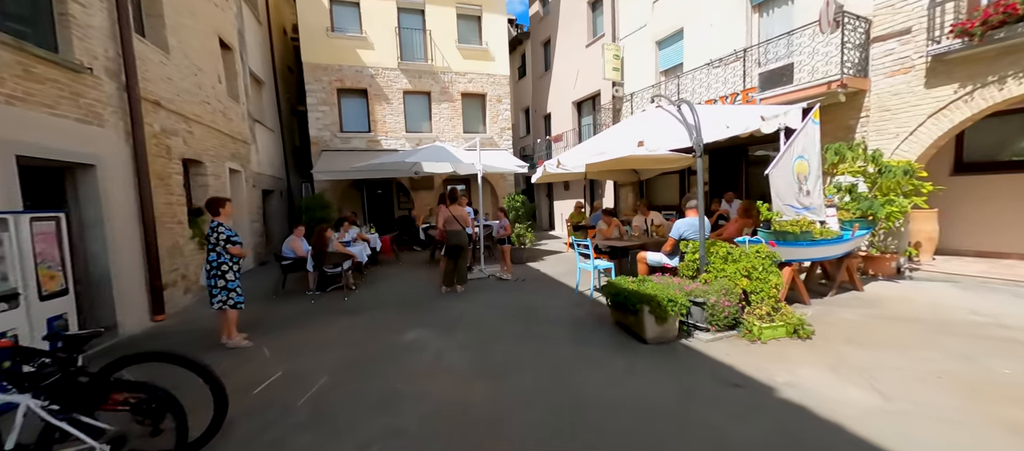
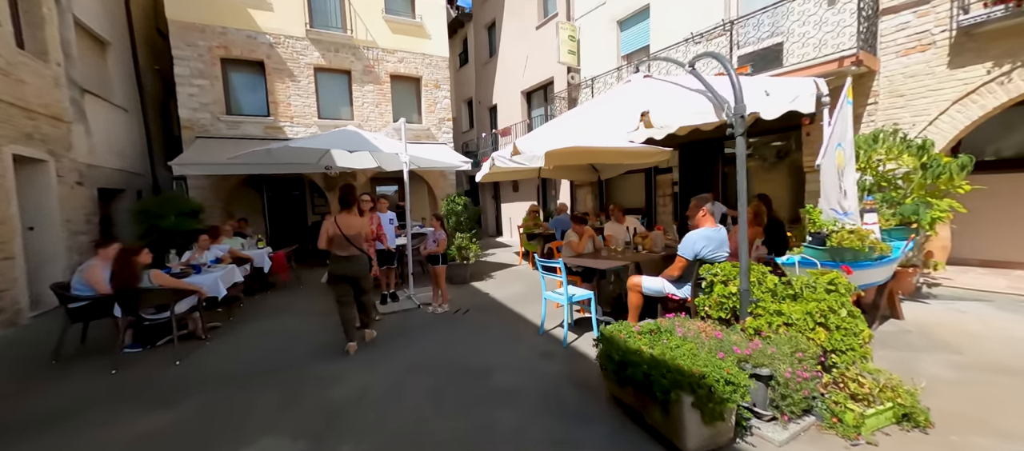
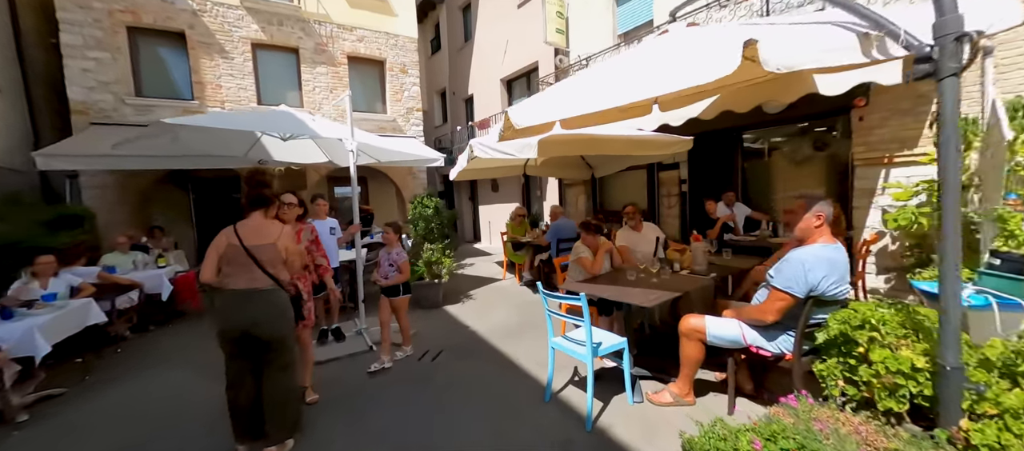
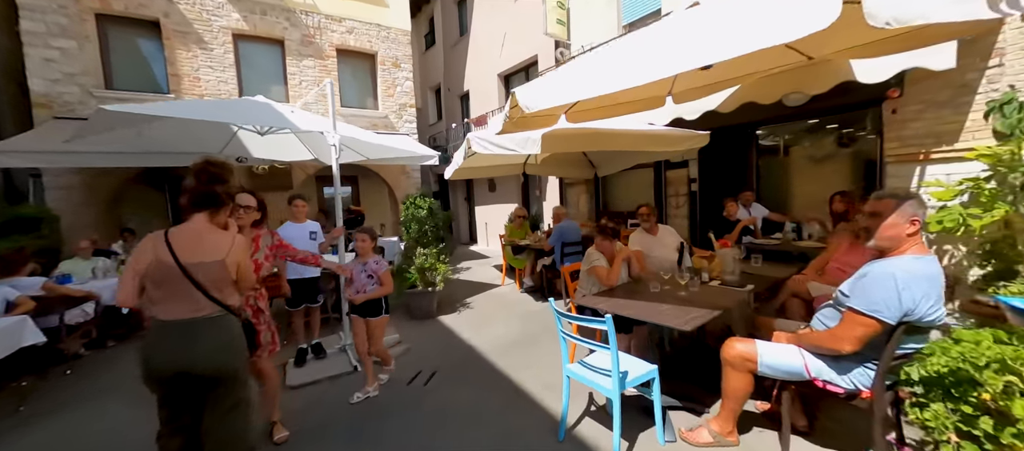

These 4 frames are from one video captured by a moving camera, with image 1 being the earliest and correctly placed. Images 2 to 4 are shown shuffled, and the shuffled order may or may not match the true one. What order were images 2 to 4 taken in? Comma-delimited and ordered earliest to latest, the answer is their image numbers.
2, 3, 4
